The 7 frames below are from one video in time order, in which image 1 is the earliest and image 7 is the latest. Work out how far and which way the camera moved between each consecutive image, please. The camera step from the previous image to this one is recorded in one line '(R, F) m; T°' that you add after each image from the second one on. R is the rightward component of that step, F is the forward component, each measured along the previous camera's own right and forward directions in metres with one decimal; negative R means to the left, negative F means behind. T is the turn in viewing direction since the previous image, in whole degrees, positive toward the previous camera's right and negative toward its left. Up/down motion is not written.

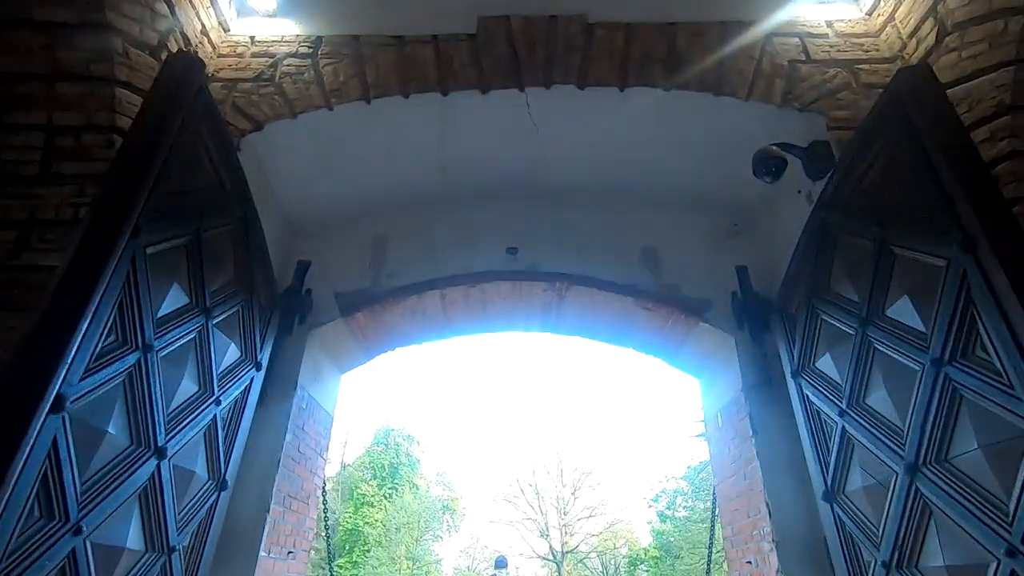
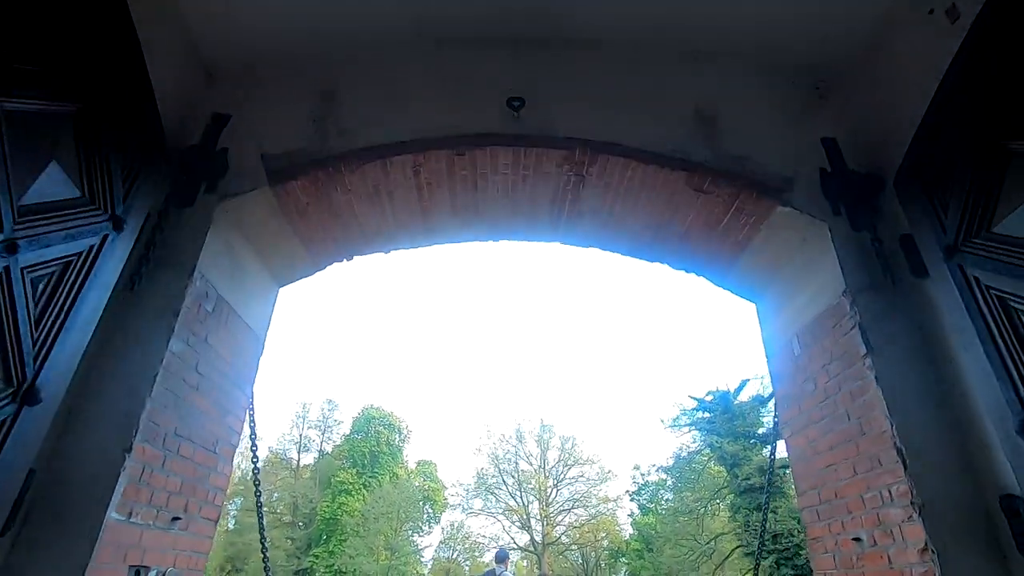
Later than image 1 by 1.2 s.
(-0.1, +1.1) m; +1°
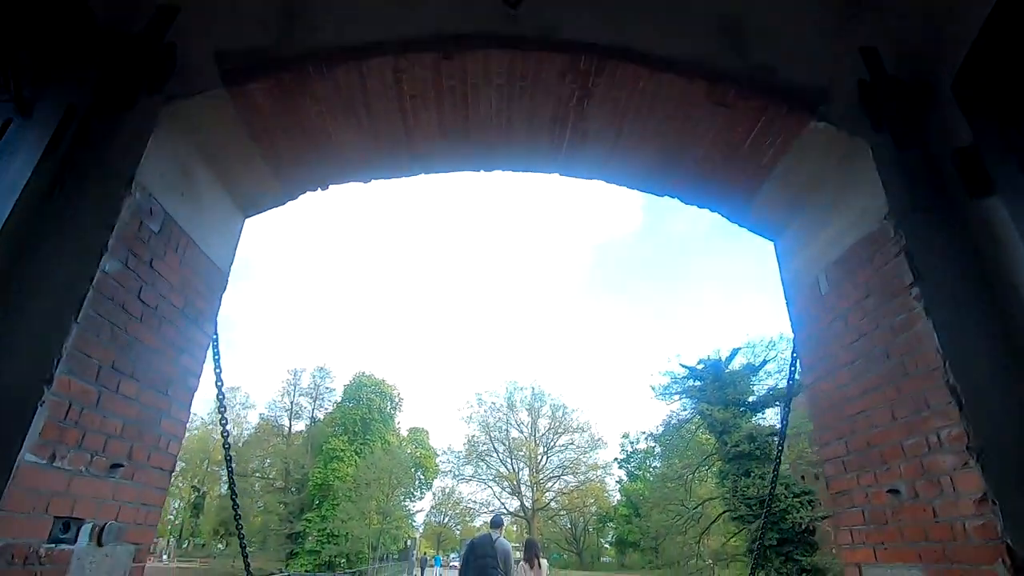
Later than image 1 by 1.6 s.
(0.0, +0.3) m; +1°
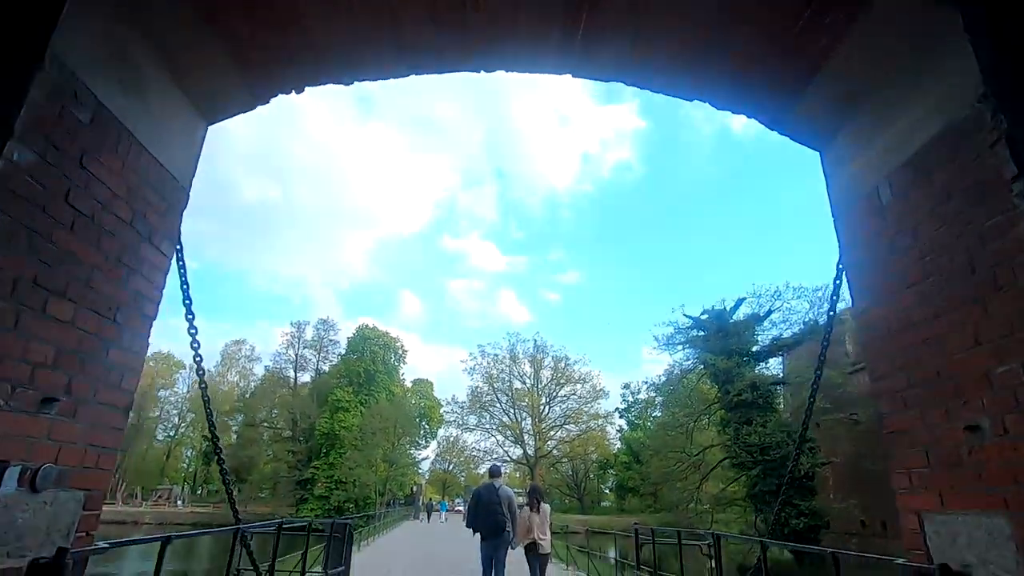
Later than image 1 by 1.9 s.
(0.0, +0.4) m; 0°
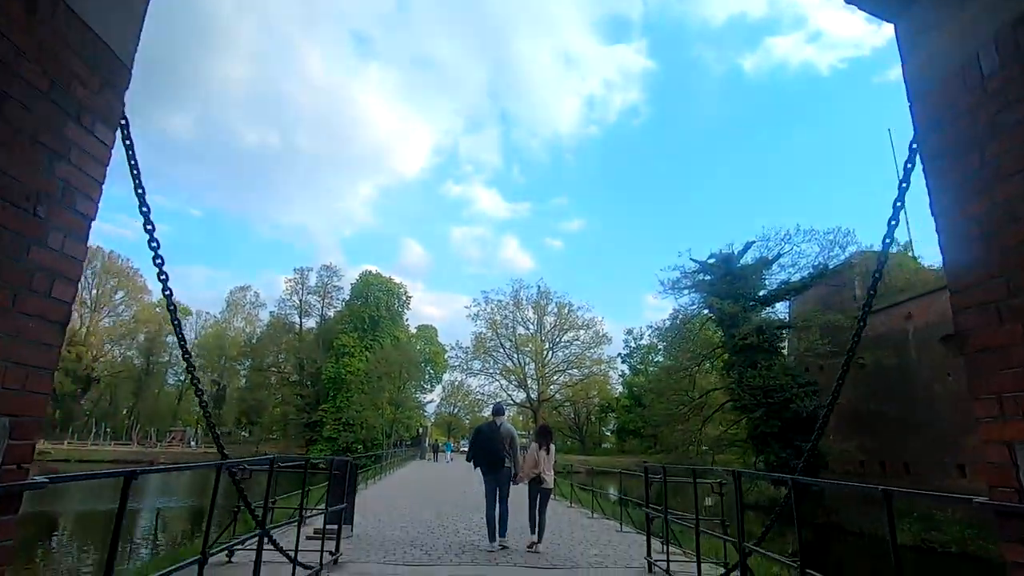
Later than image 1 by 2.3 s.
(0.0, +0.4) m; 0°
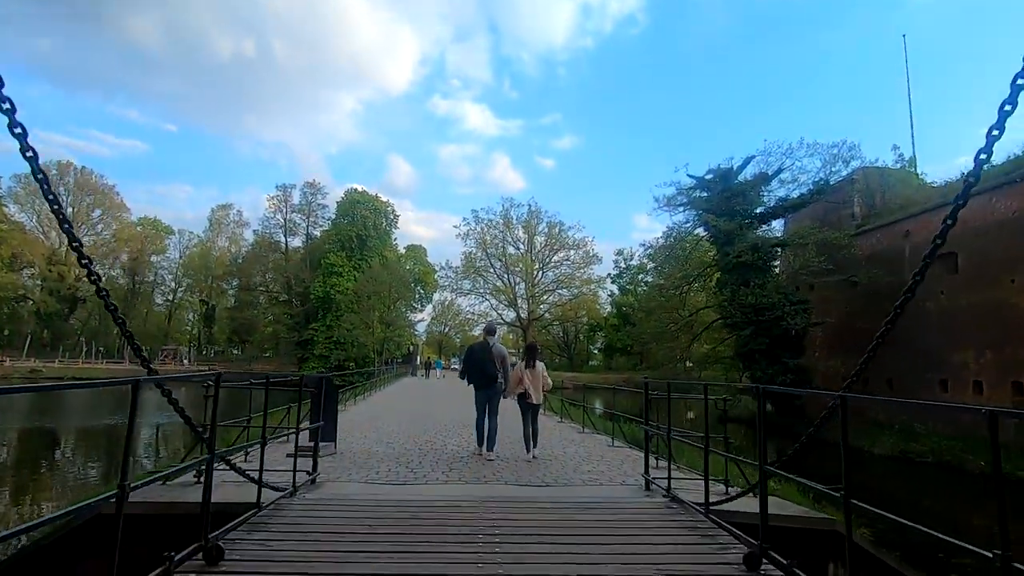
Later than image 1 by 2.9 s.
(0.0, +0.7) m; +1°
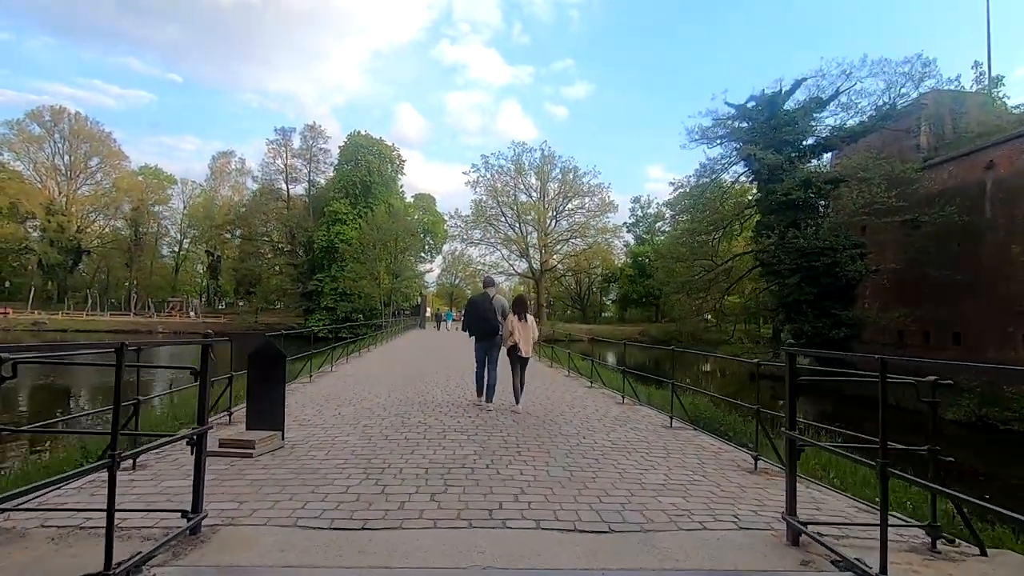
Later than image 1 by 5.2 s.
(-0.2, +3.1) m; -1°
